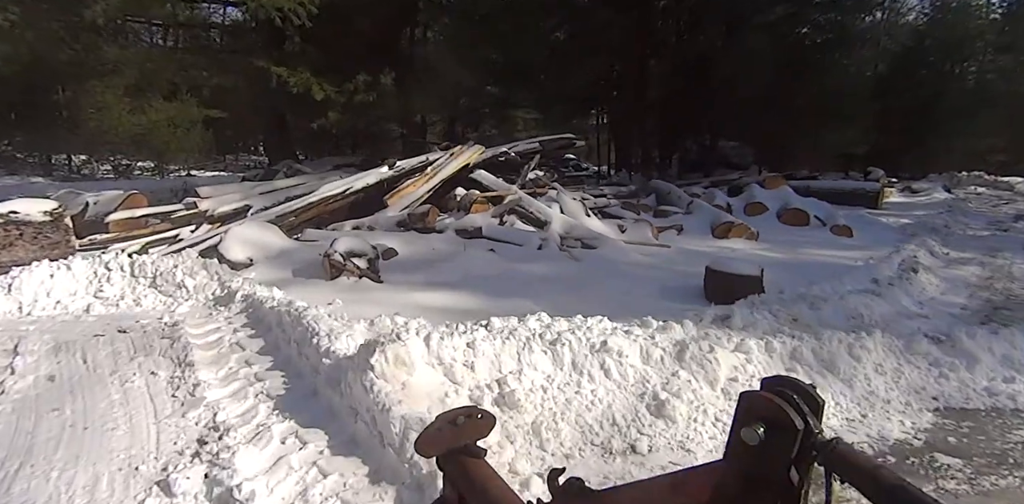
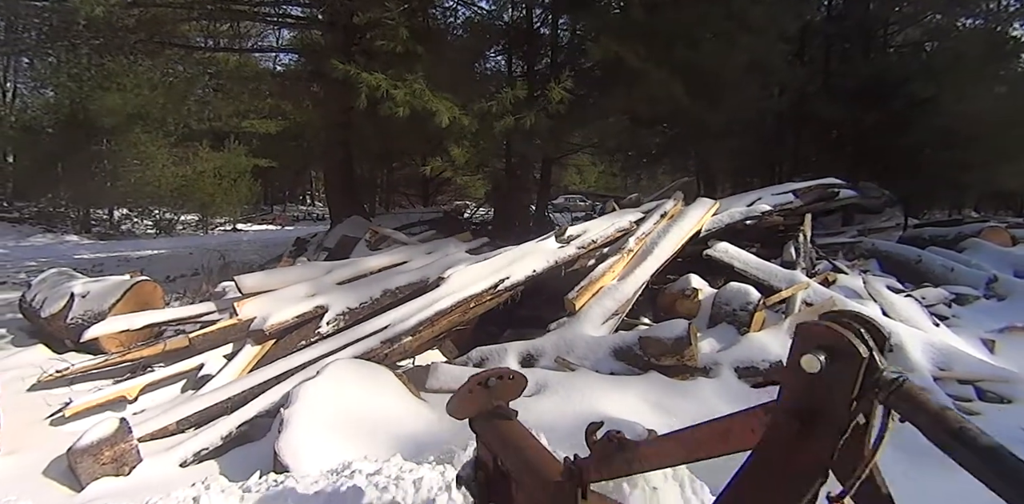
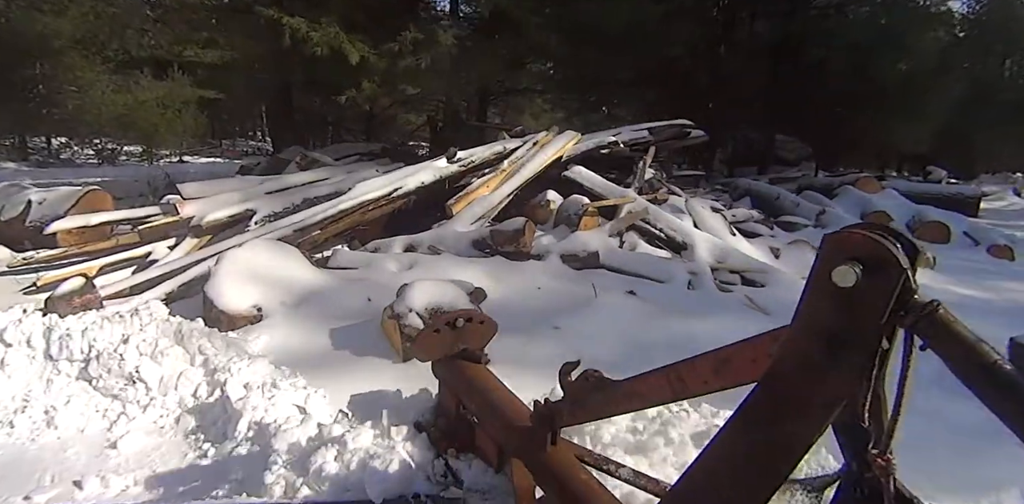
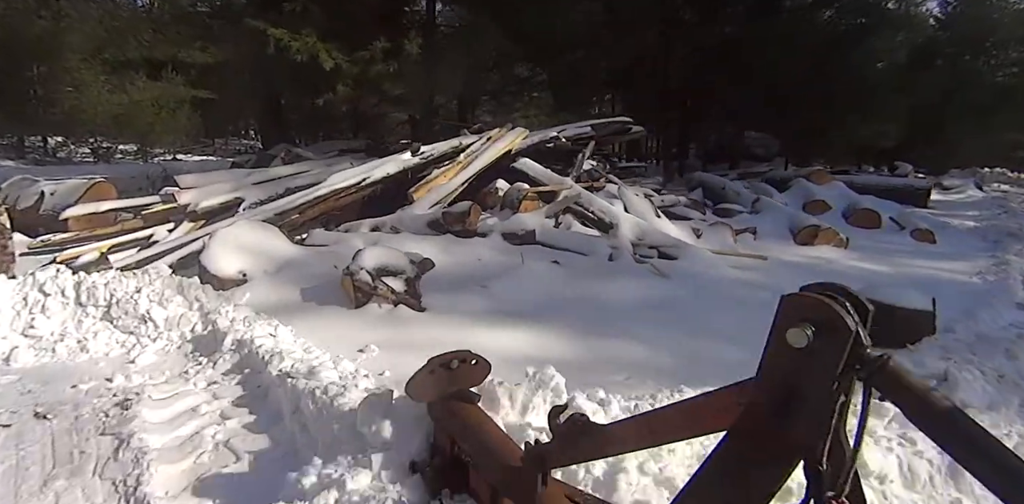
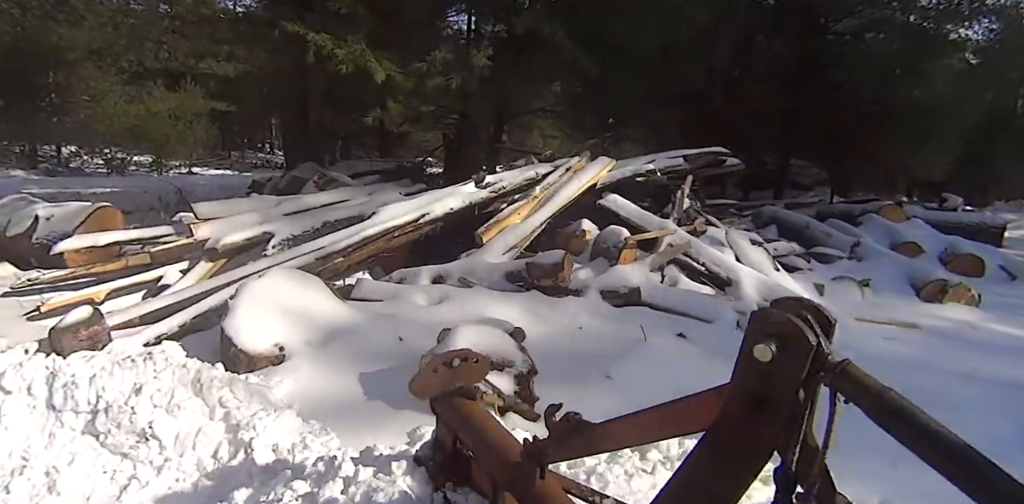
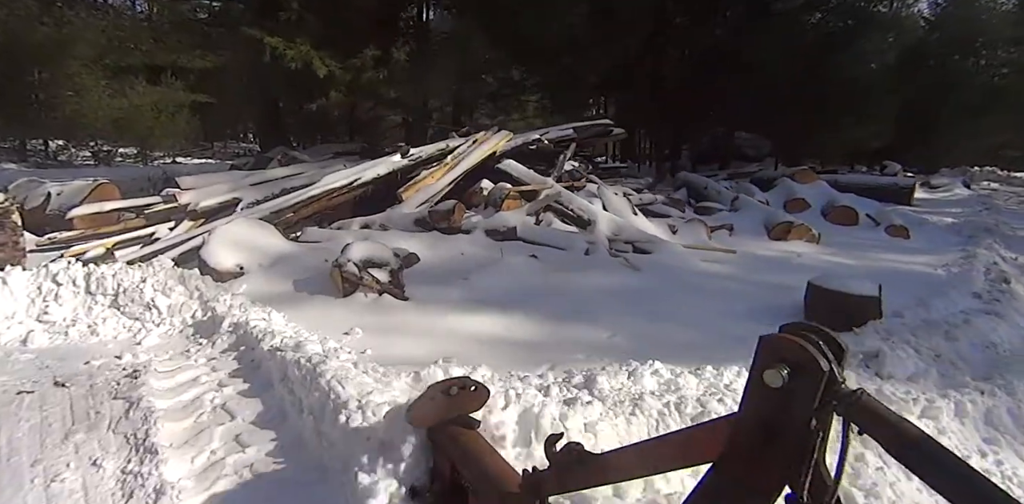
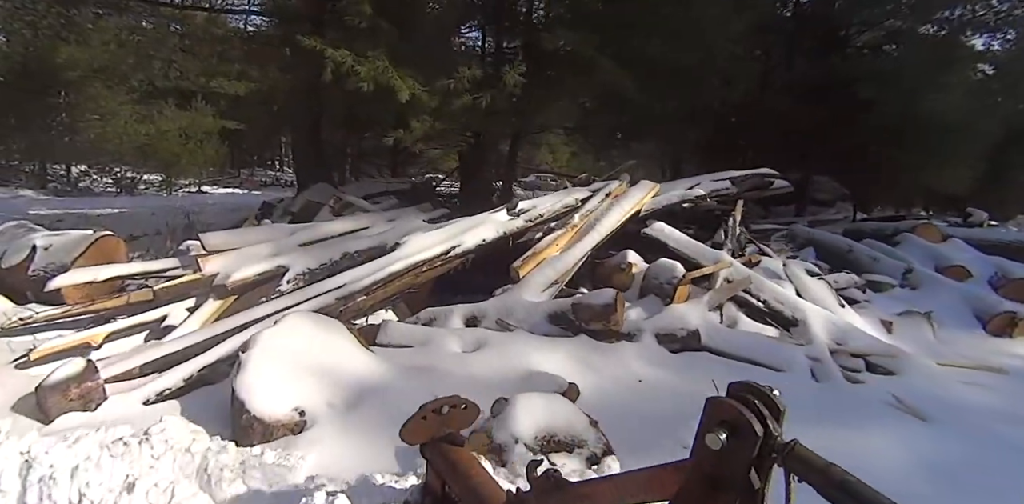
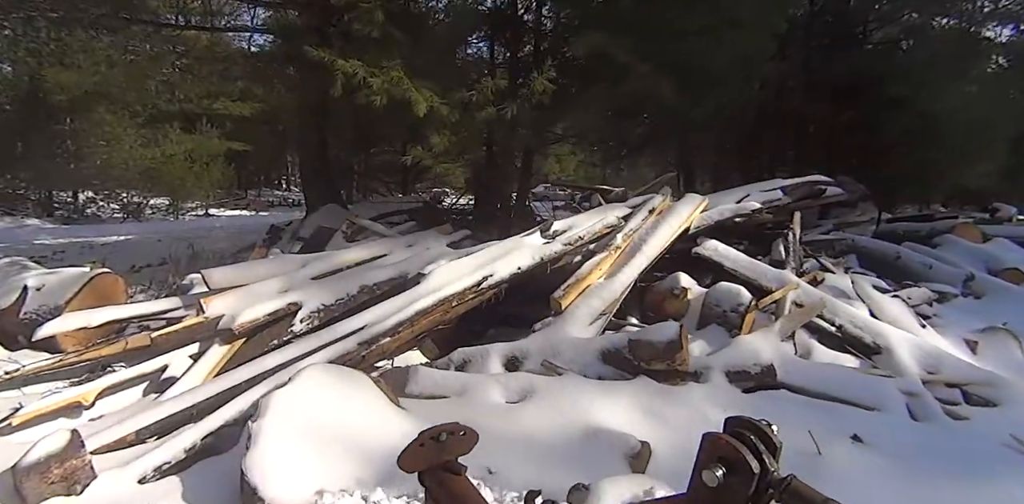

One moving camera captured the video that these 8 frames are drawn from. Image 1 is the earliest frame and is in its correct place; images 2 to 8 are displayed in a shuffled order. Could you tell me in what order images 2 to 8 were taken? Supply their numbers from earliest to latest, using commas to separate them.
6, 4, 3, 5, 7, 8, 2
